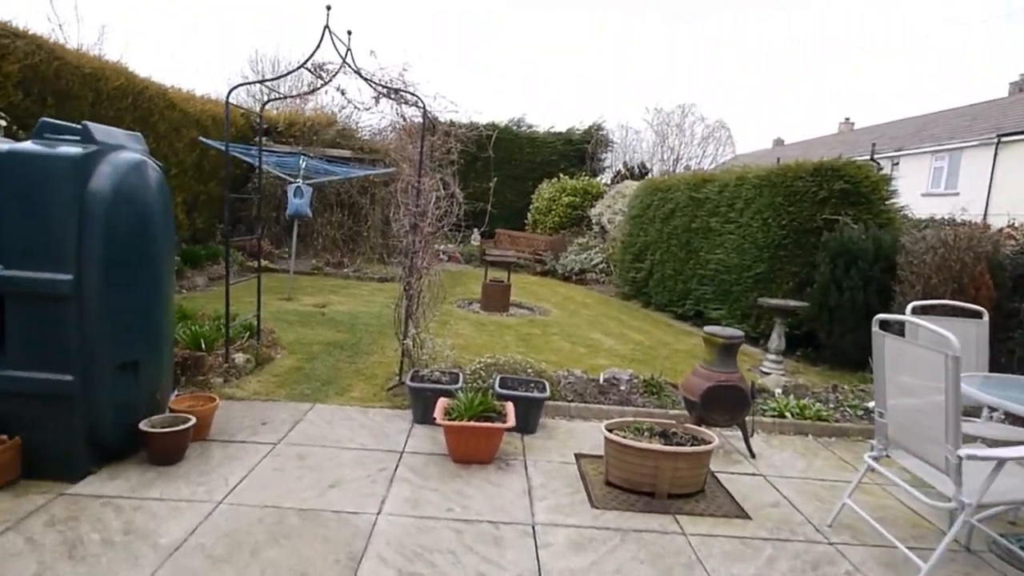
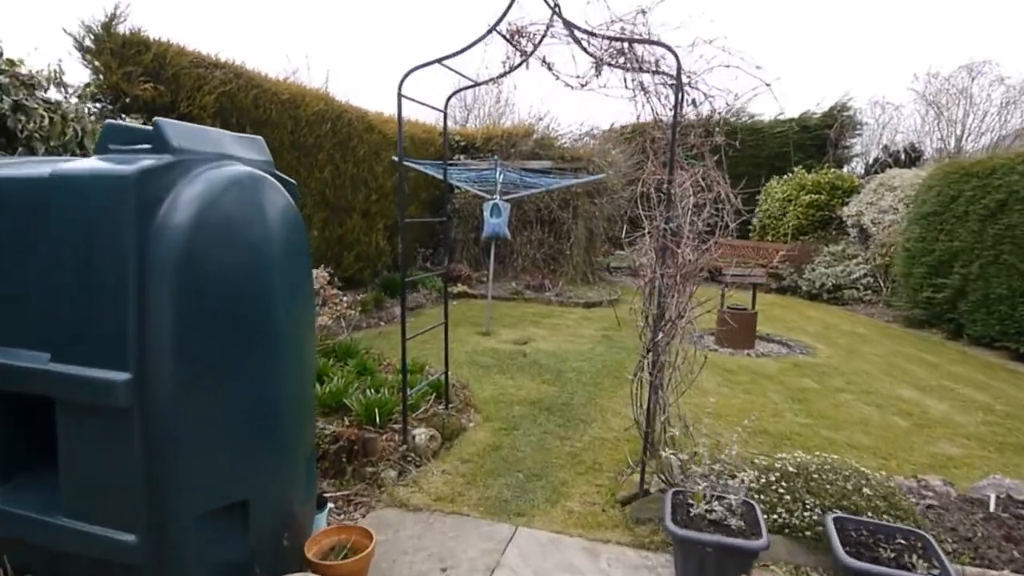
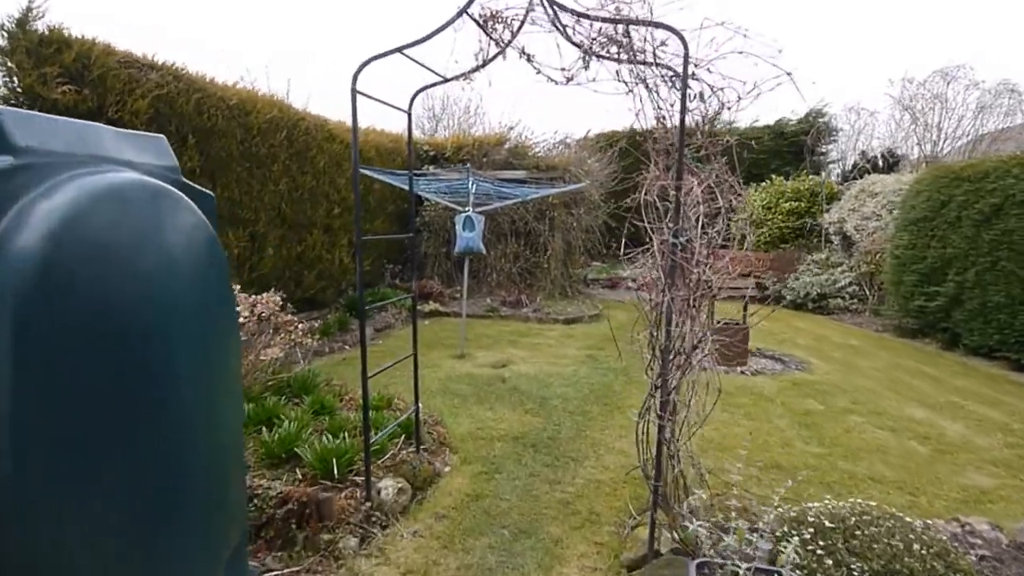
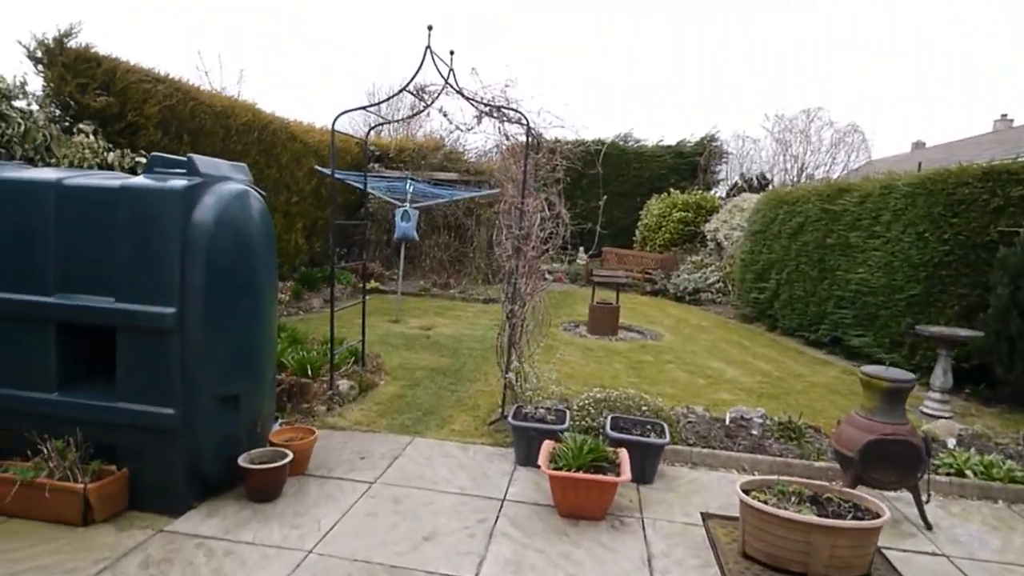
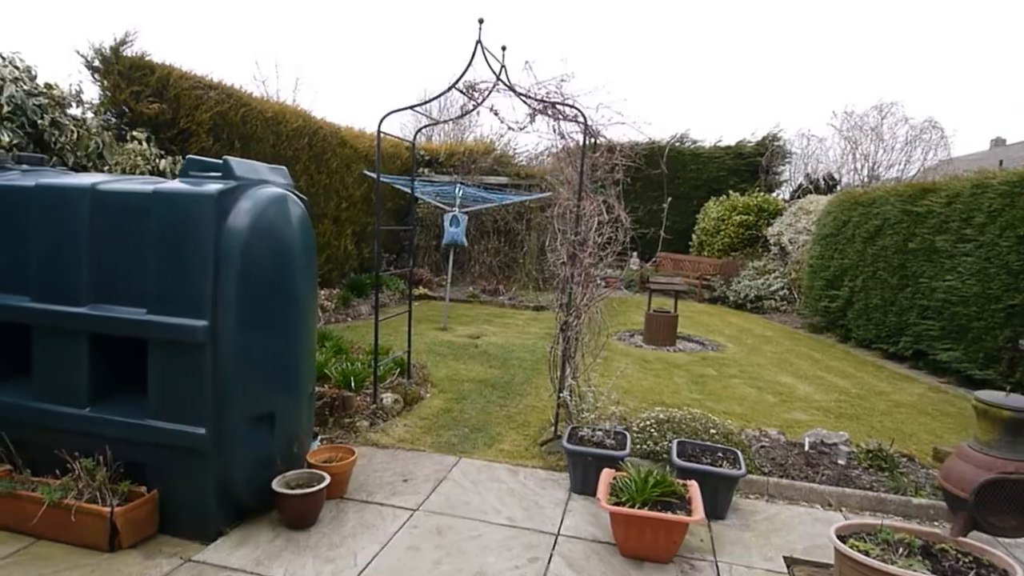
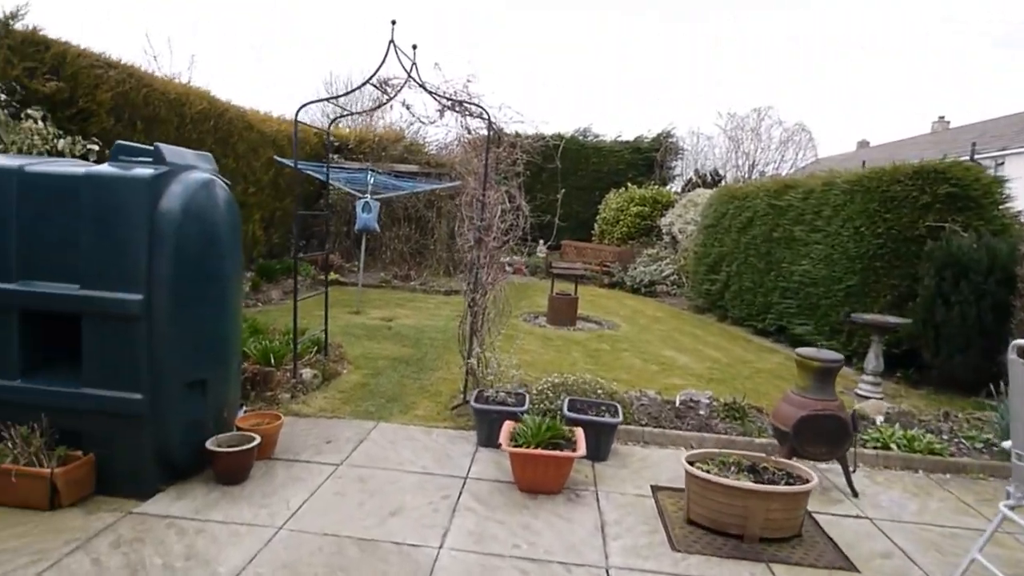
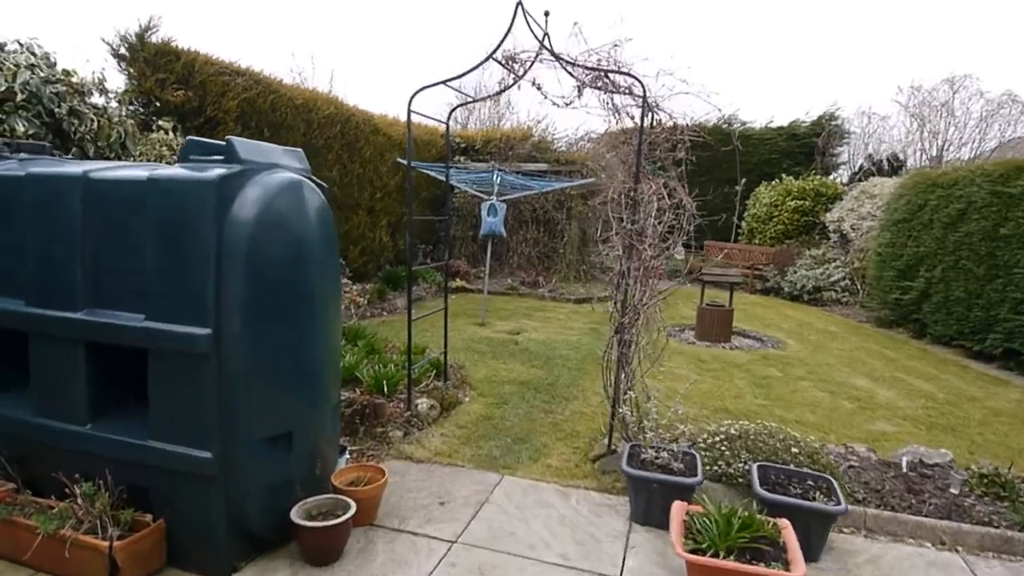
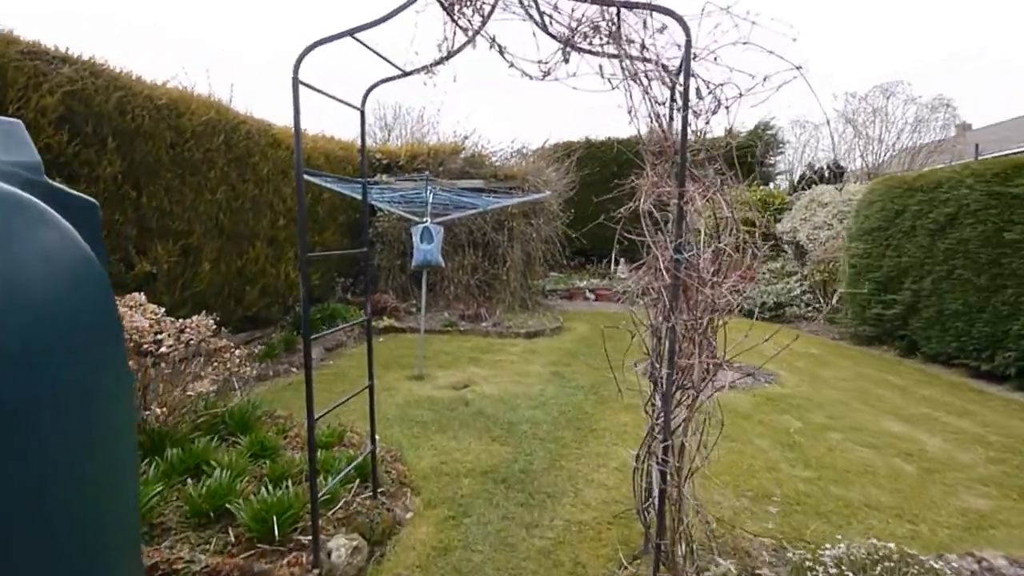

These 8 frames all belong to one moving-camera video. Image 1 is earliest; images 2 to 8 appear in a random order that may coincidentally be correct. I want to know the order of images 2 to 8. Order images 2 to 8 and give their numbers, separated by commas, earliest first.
6, 4, 5, 7, 2, 3, 8
